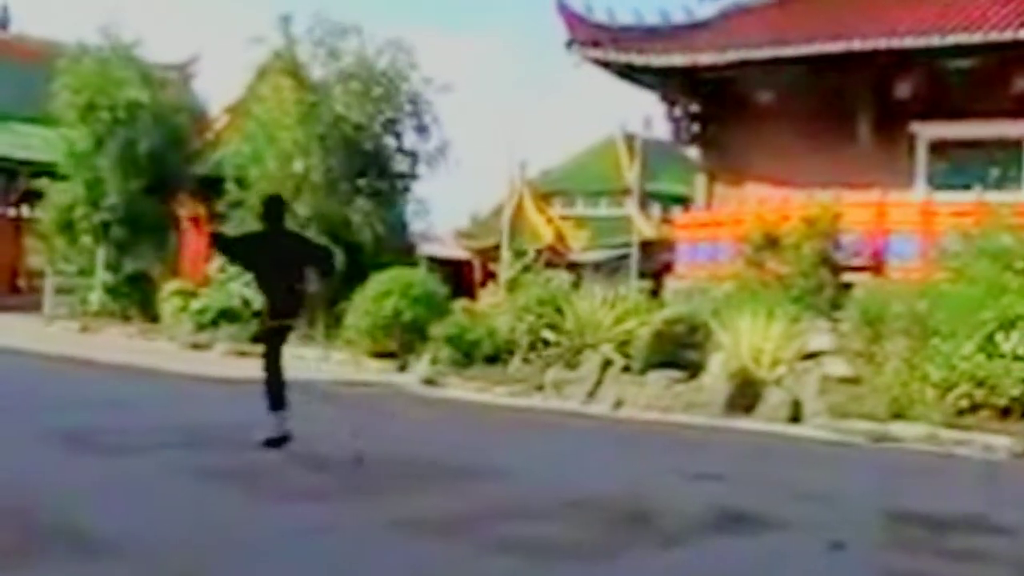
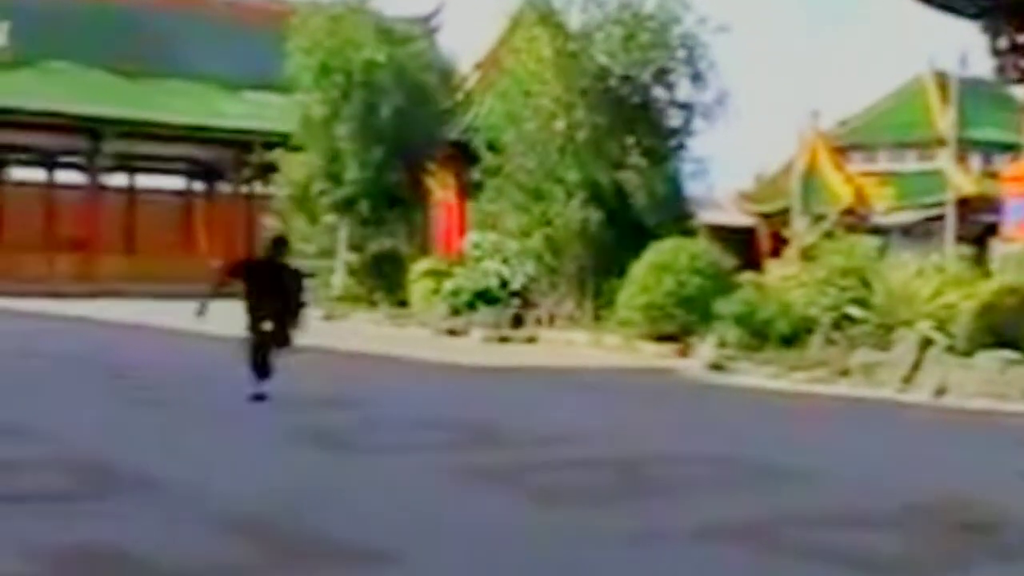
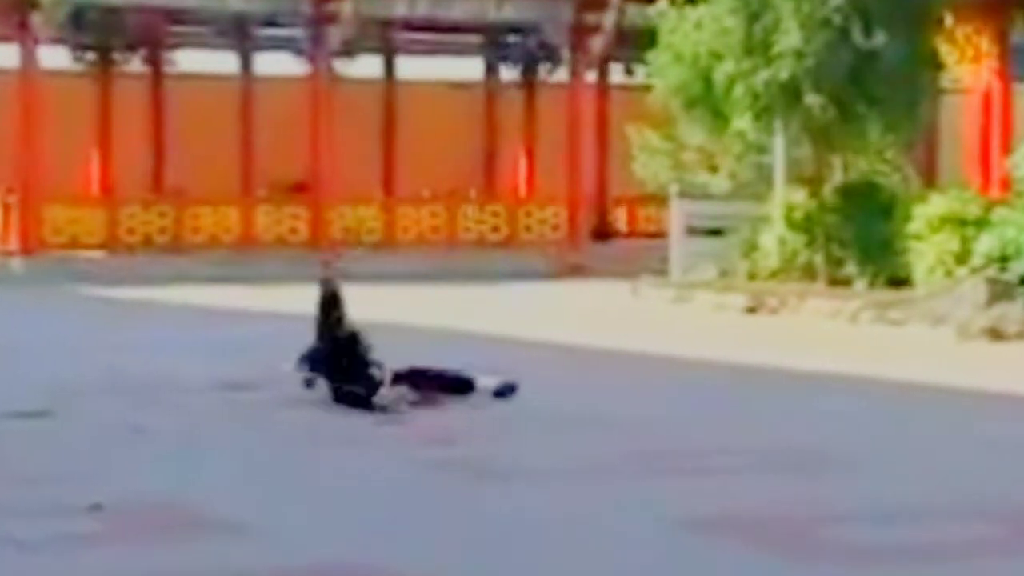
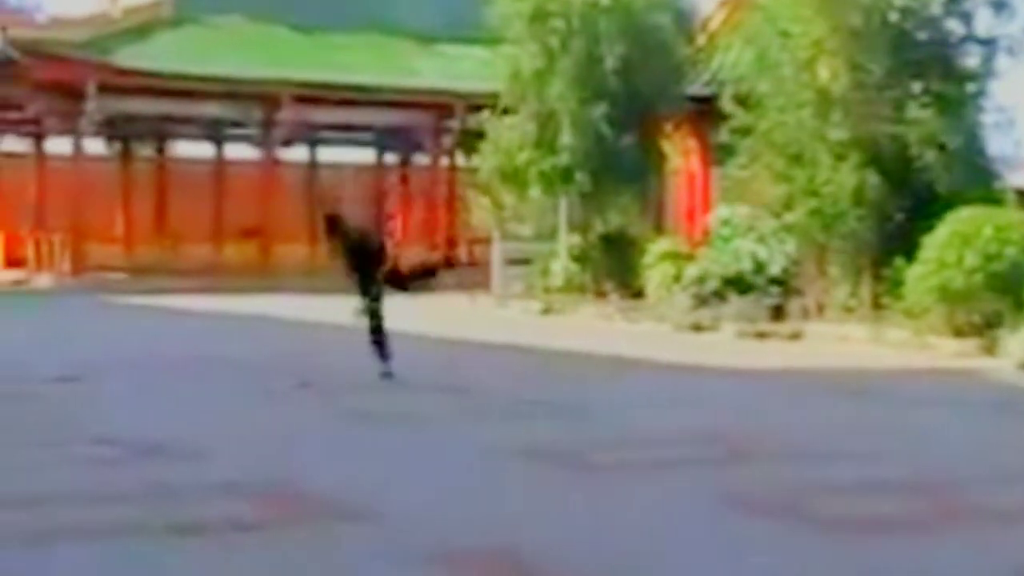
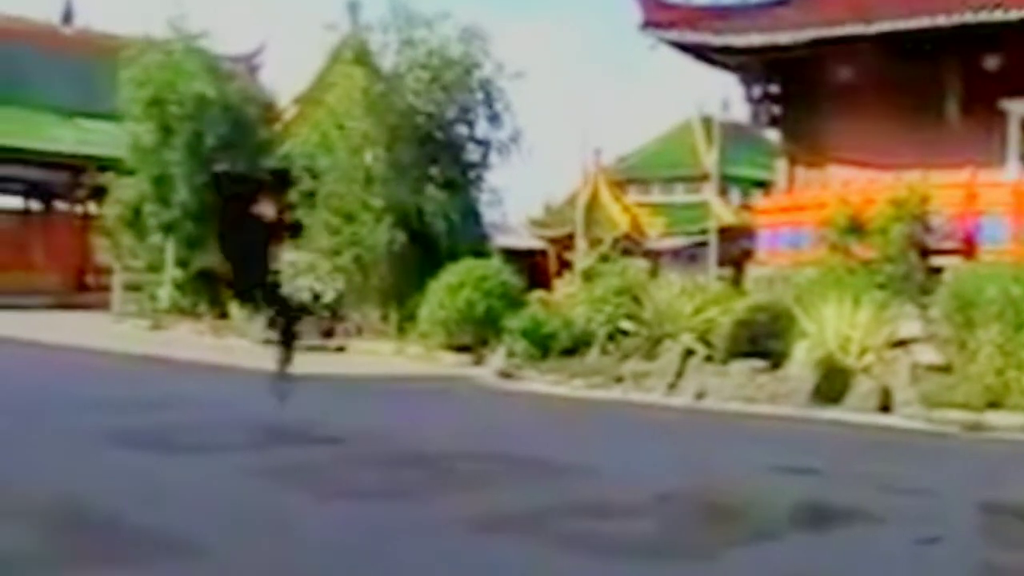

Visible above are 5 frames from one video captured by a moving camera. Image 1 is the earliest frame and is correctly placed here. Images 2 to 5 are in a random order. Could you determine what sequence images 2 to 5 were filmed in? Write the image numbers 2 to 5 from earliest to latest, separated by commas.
5, 2, 4, 3
